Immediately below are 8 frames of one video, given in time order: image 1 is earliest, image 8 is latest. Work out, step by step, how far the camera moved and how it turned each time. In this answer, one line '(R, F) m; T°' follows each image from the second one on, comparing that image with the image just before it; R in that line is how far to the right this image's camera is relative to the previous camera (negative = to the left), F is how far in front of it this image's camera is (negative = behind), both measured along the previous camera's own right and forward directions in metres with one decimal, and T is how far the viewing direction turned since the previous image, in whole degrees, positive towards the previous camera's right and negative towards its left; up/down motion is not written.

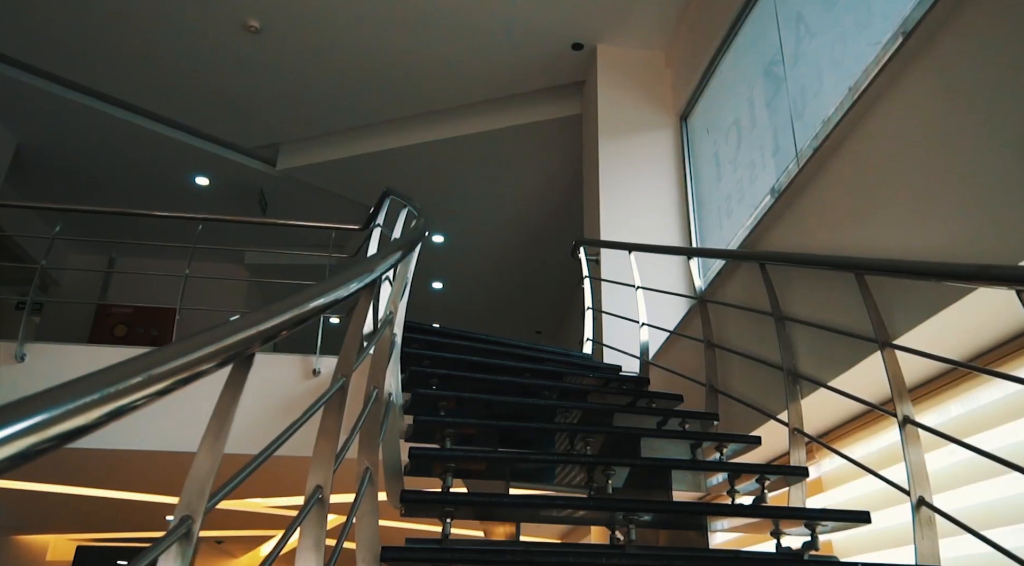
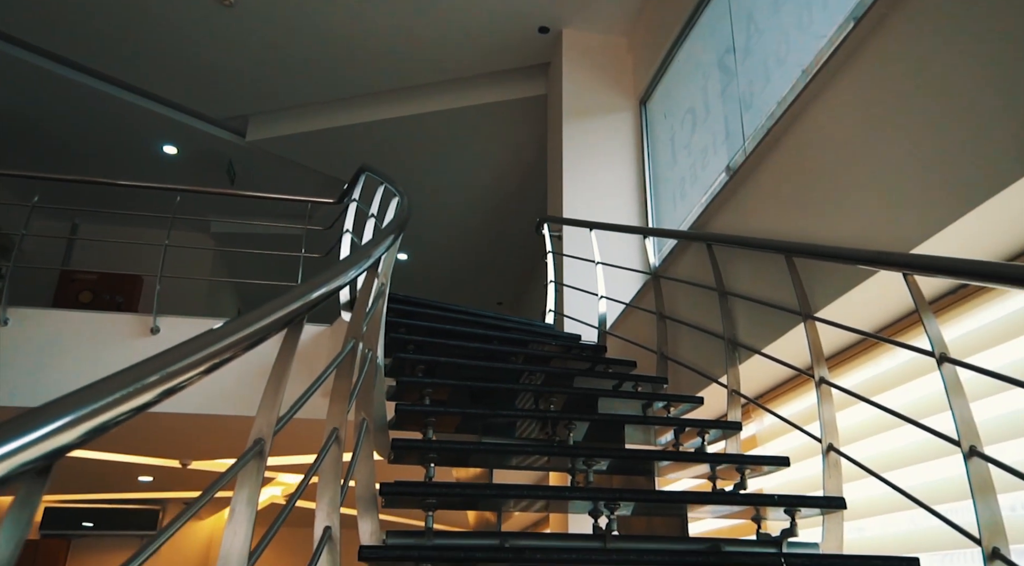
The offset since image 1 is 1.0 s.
(-0.1, -0.2) m; +4°
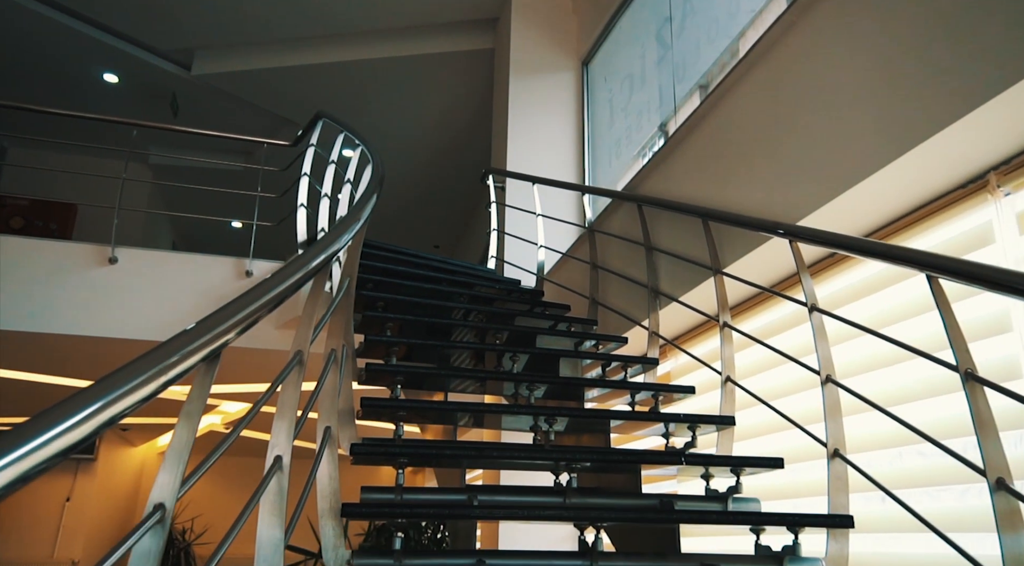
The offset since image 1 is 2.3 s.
(-0.1, -0.3) m; +6°
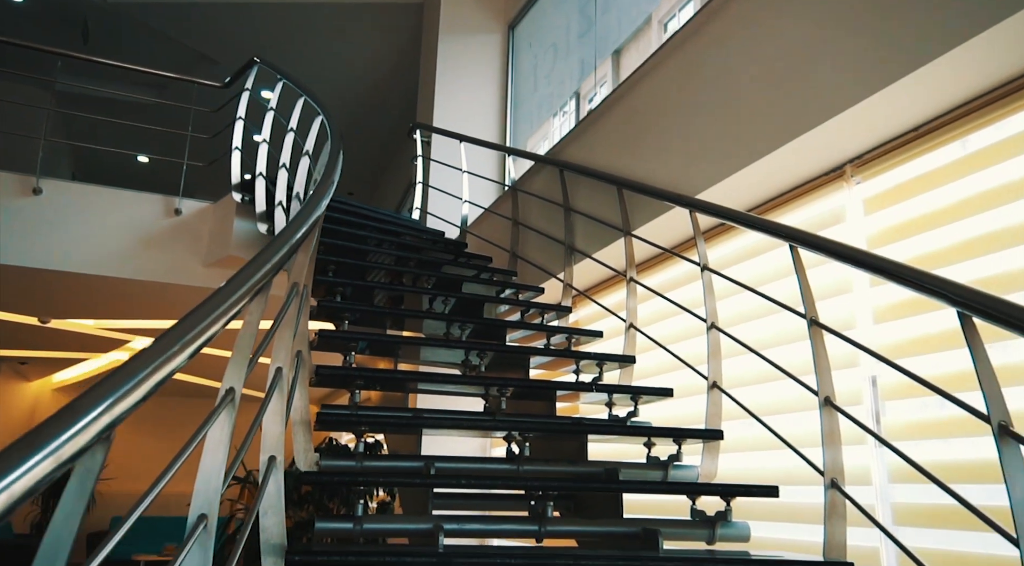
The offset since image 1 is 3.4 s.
(-0.1, -0.3) m; +8°
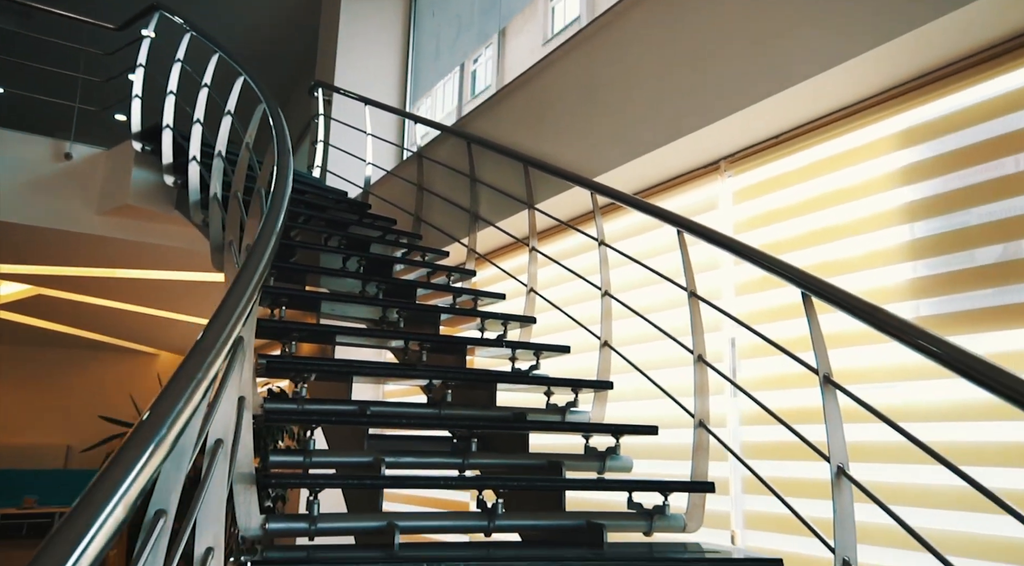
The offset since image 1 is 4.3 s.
(-0.2, -0.2) m; +11°
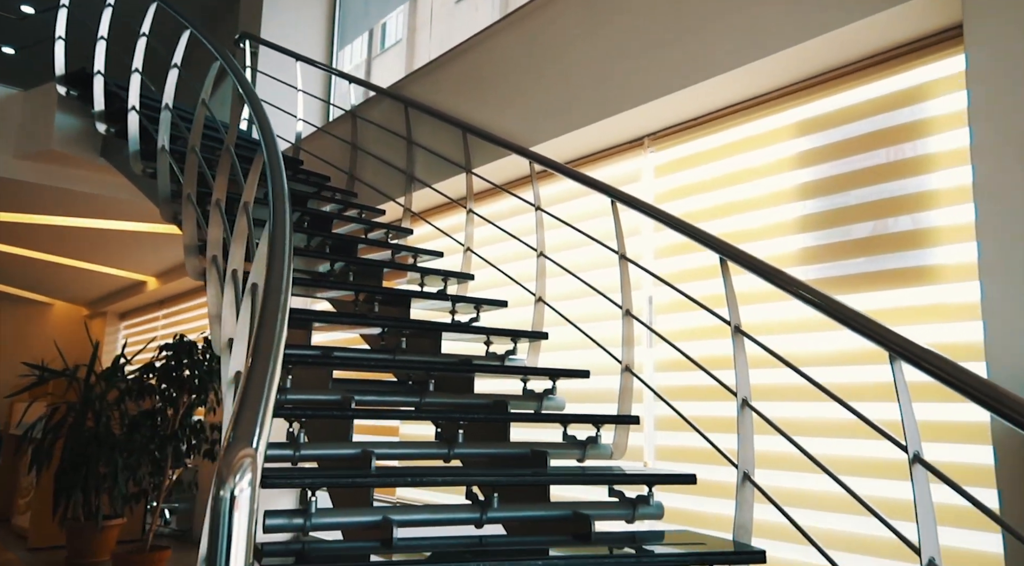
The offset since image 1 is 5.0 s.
(-0.2, -0.2) m; +8°
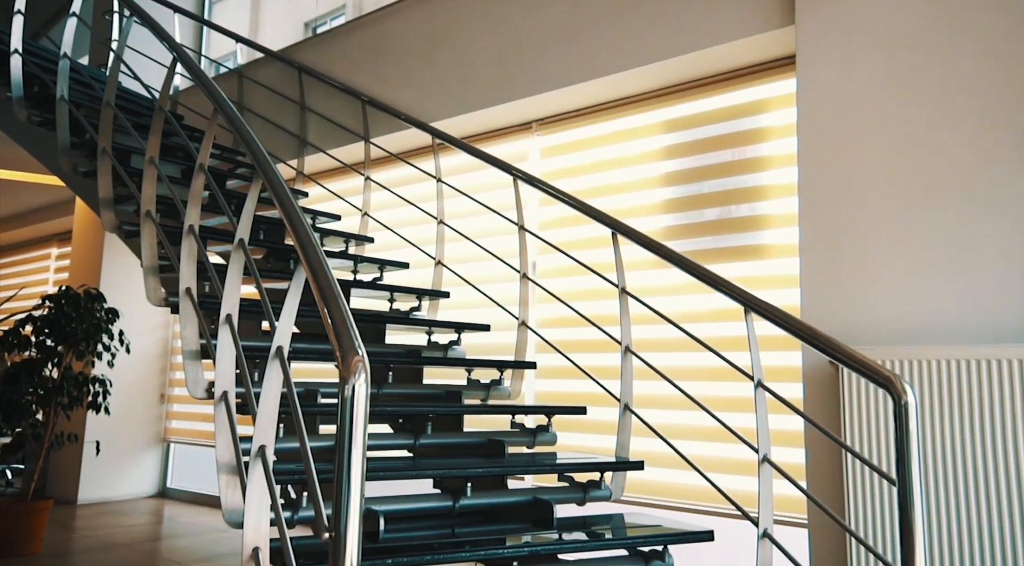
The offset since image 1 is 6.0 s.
(-0.3, -0.3) m; +13°
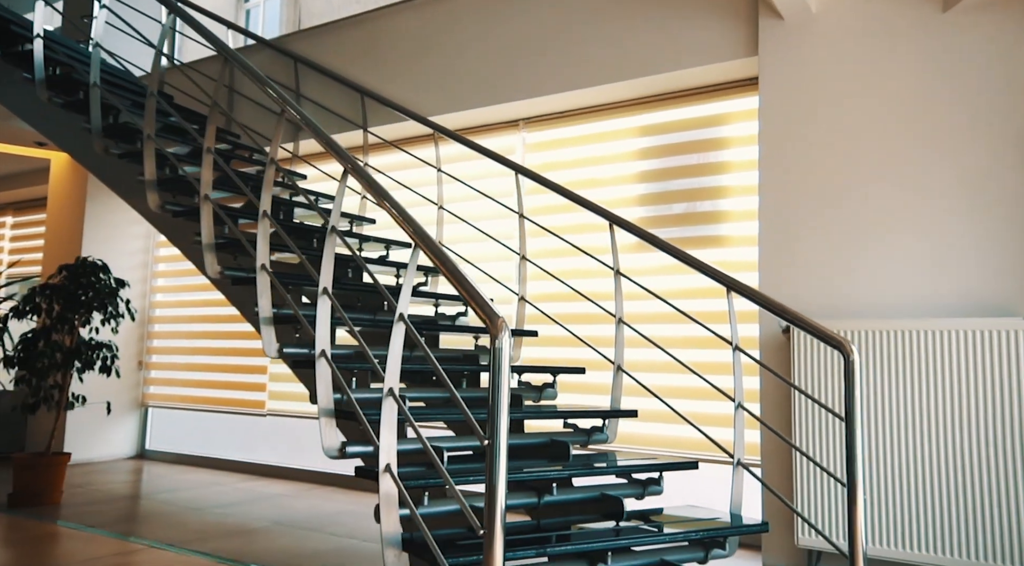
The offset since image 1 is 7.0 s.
(-0.3, -0.4) m; +6°
